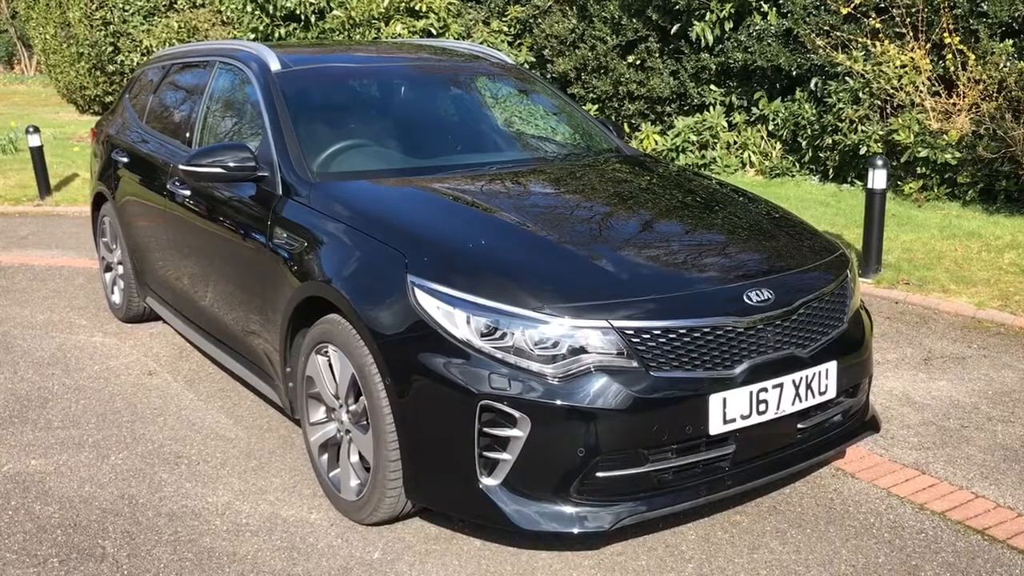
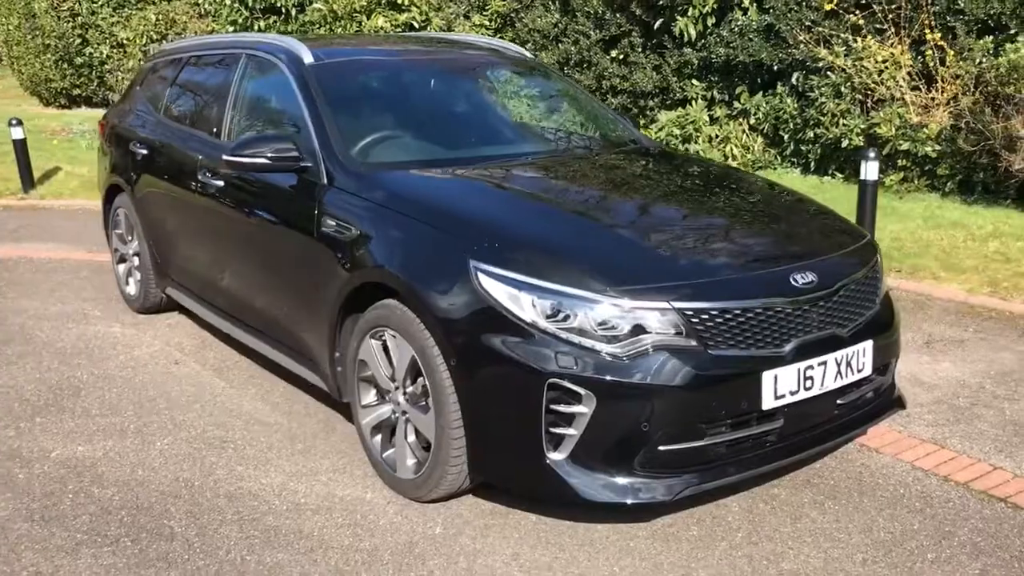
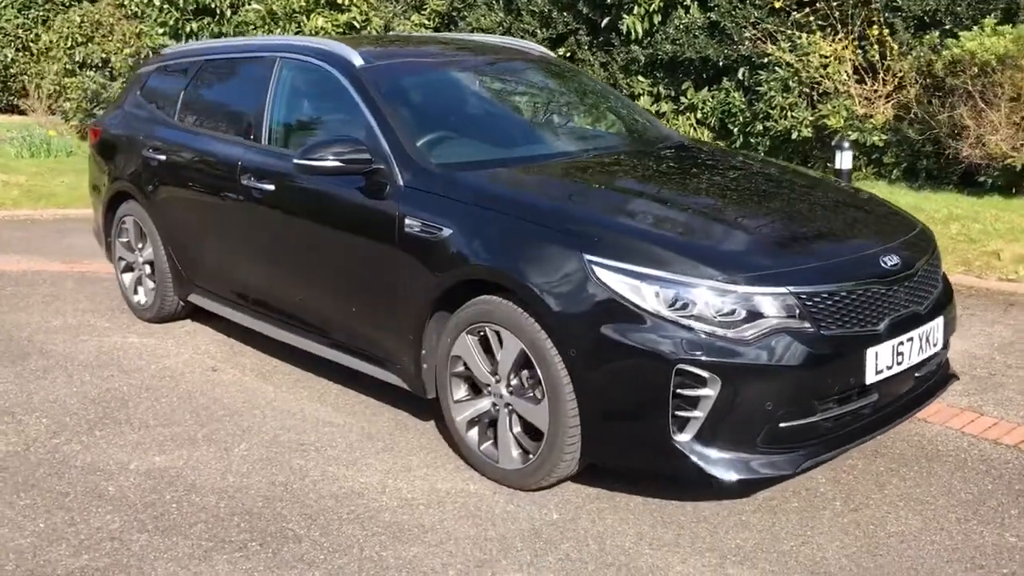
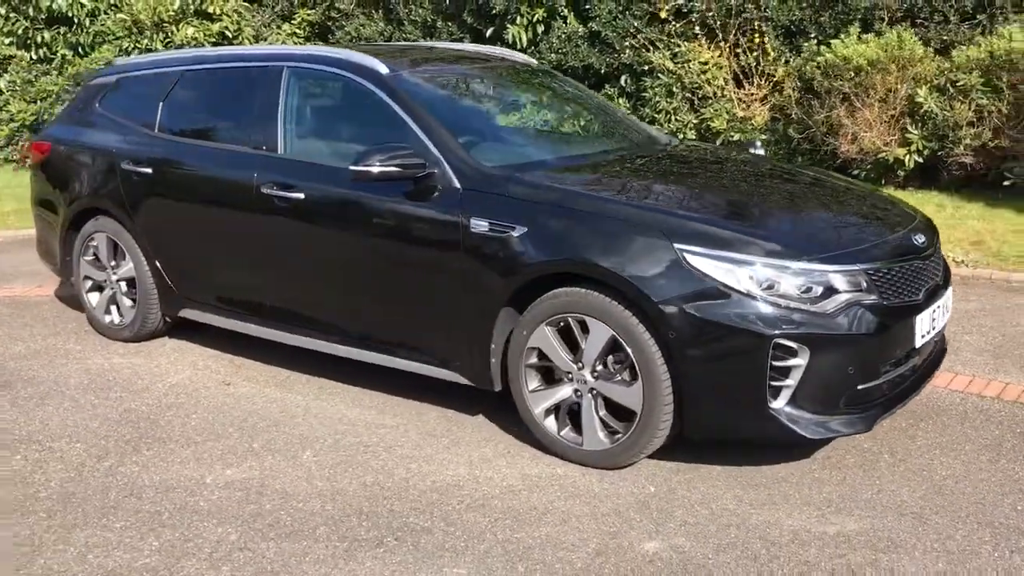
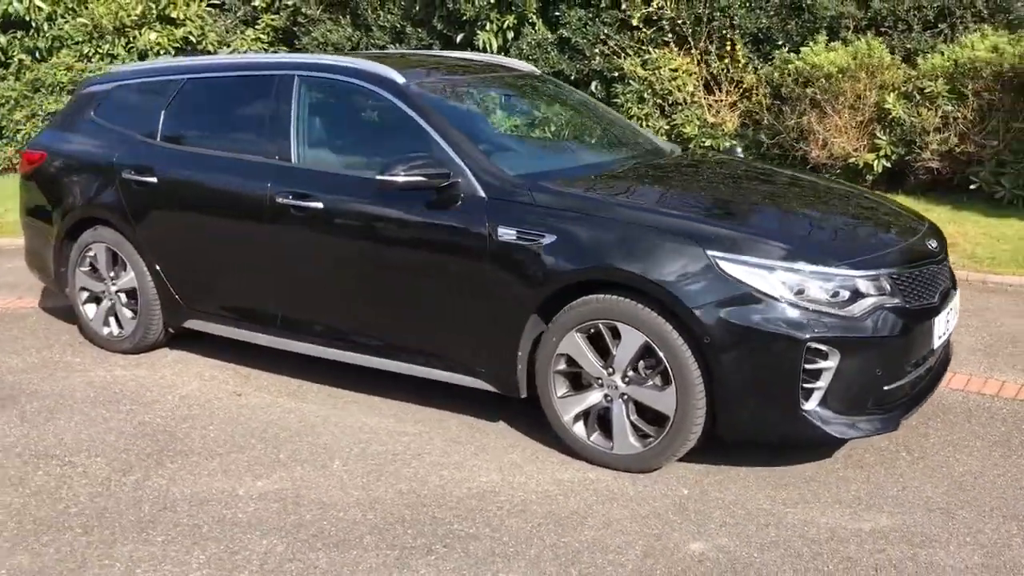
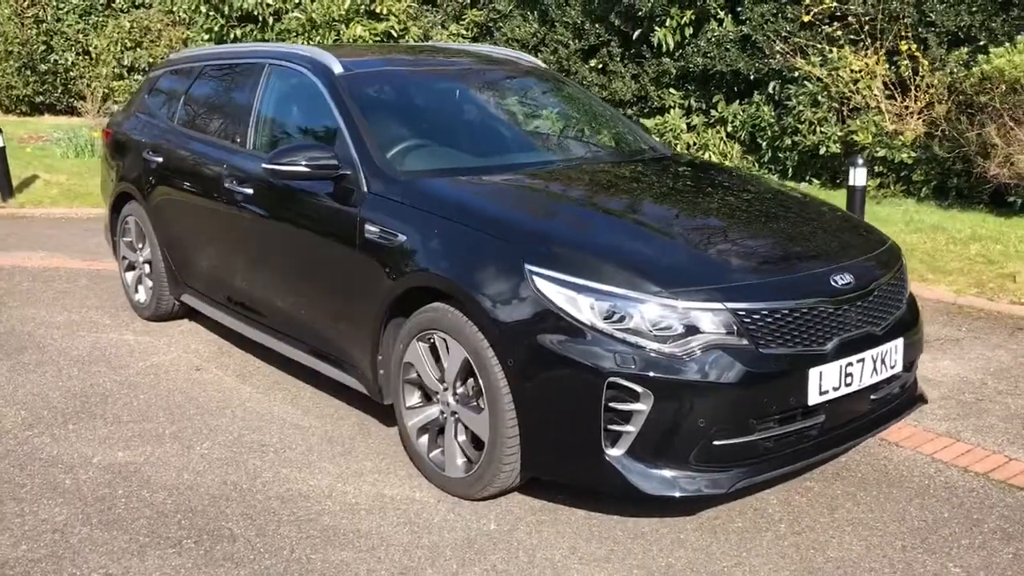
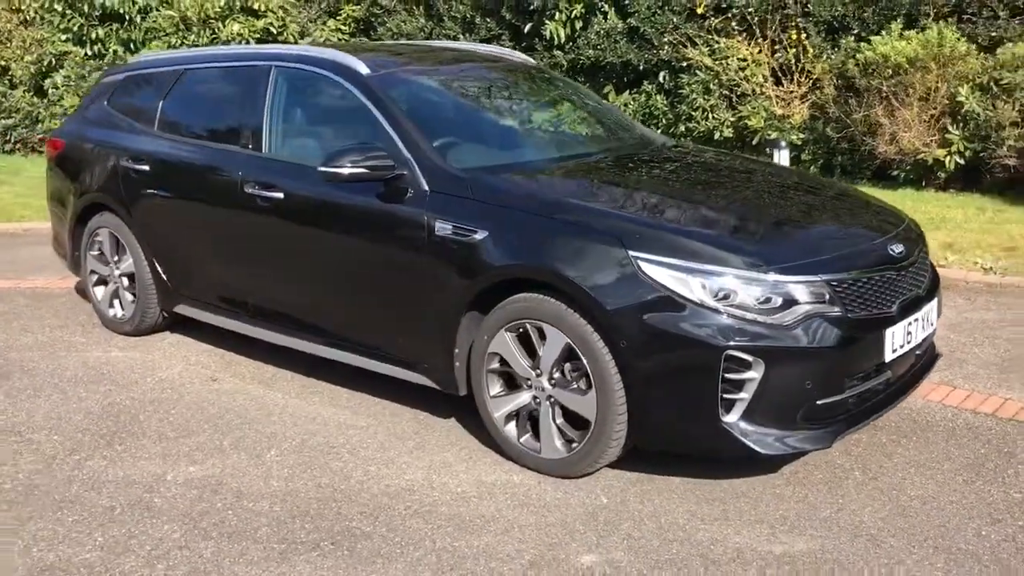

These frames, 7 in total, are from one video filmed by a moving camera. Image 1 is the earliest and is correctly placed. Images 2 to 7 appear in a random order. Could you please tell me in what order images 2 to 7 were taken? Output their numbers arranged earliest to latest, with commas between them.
2, 6, 3, 7, 4, 5
